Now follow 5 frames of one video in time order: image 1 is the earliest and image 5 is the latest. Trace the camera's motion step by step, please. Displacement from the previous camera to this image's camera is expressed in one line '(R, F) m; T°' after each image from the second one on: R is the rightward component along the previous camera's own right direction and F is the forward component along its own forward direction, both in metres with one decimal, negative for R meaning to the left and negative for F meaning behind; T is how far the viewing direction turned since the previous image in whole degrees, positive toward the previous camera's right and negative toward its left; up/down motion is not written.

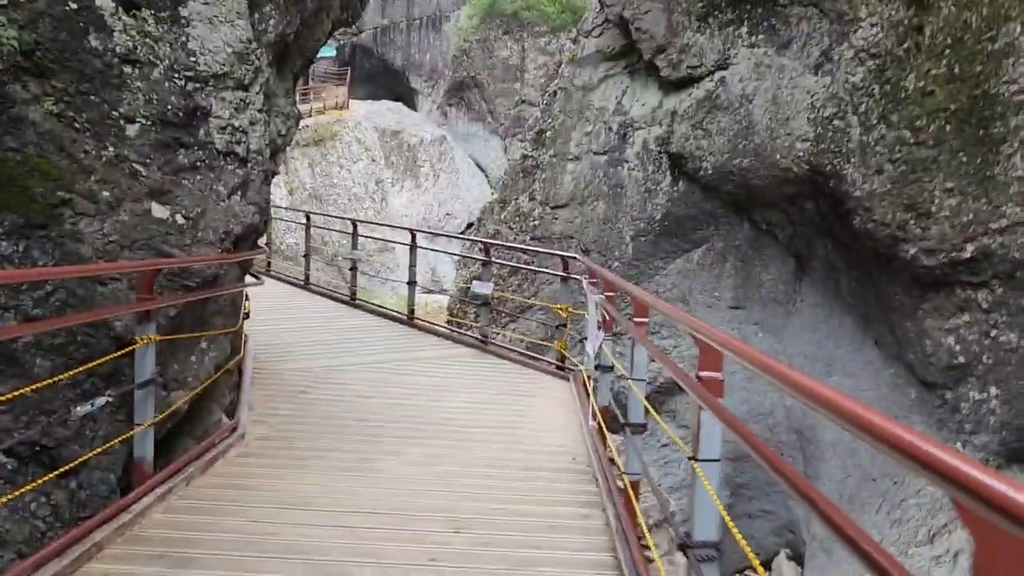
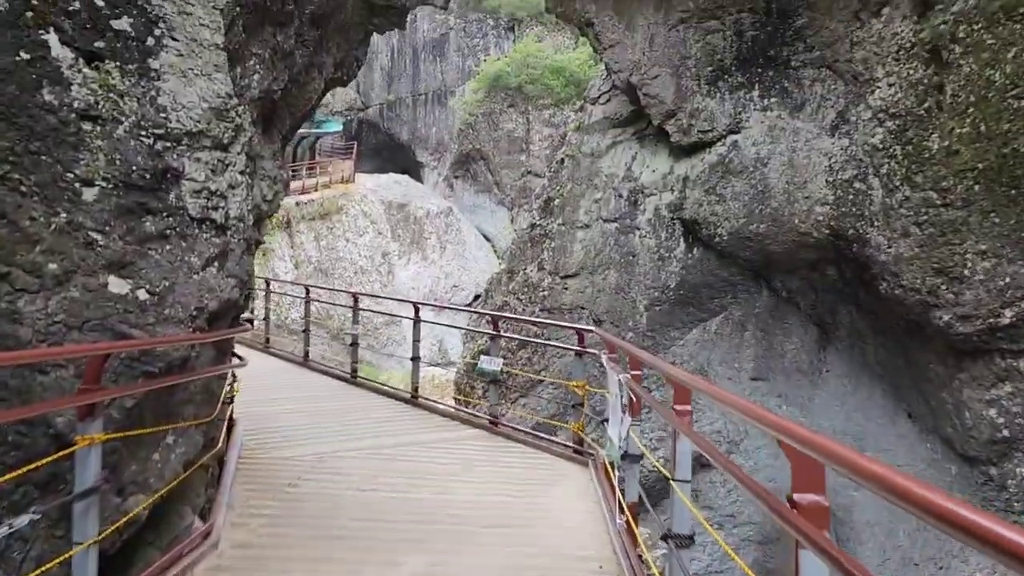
(0.0, +0.4) m; 0°
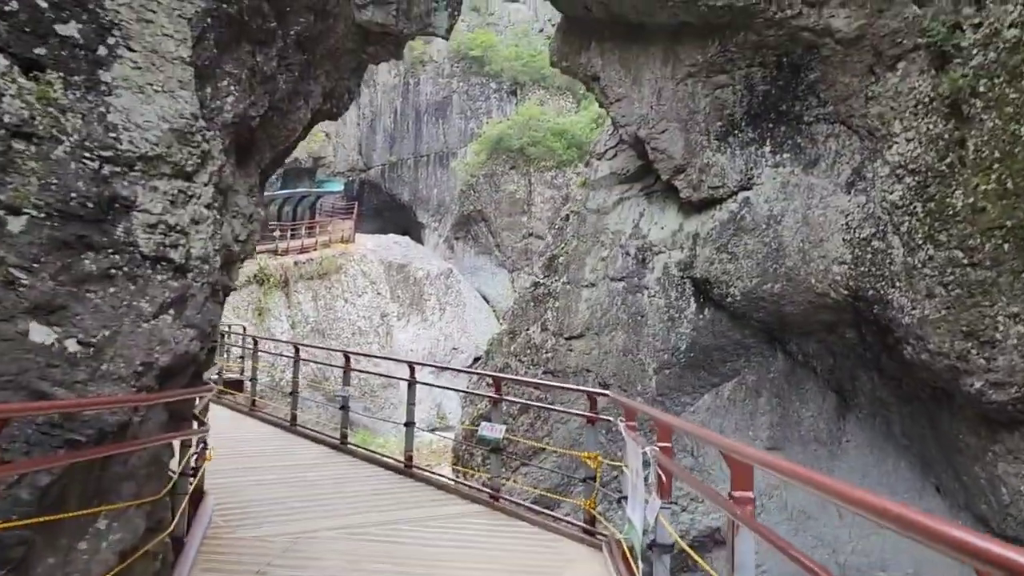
(0.0, +0.4) m; 0°
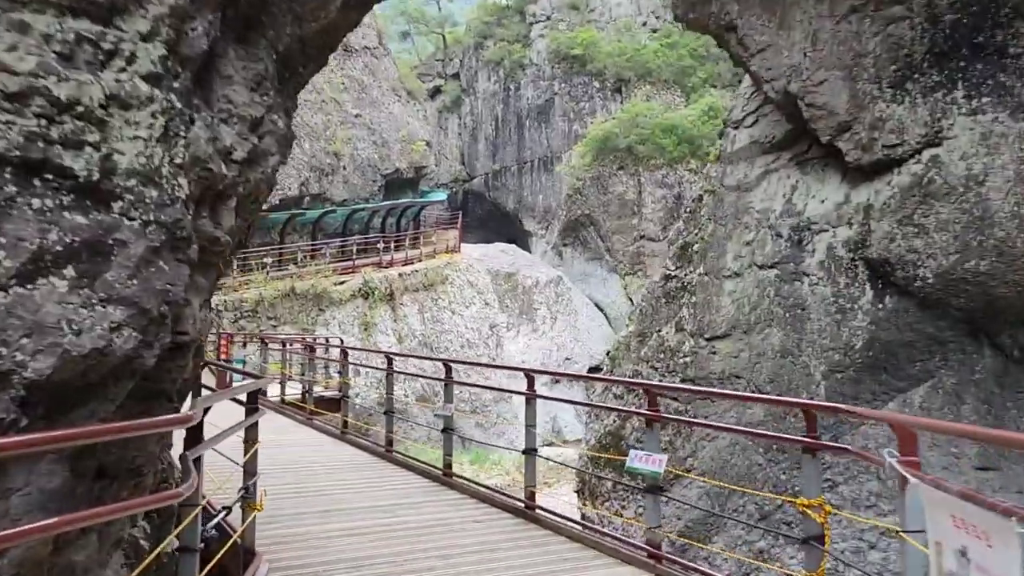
(-0.2, +1.4) m; -7°
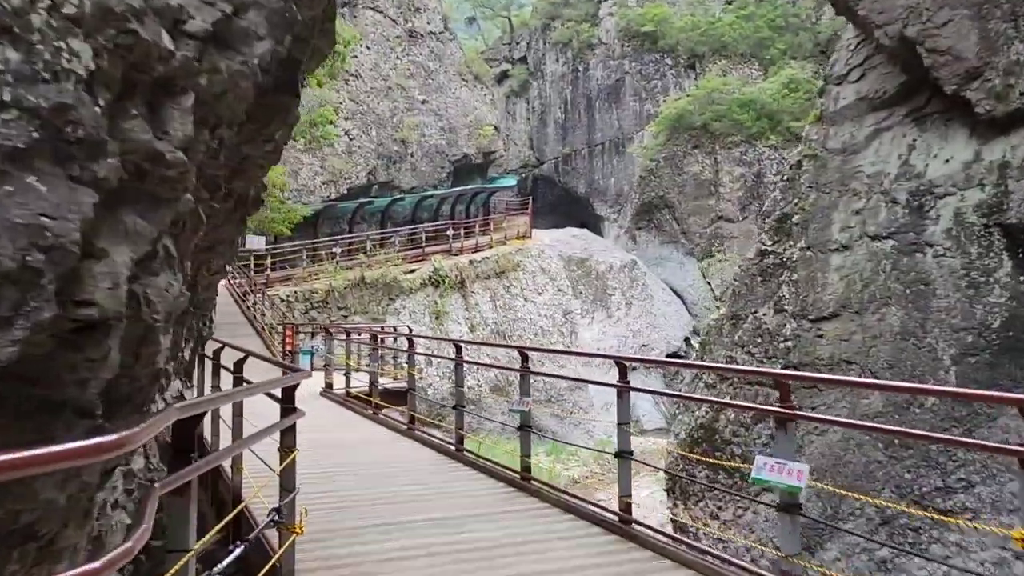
(-0.1, +0.7) m; -5°
